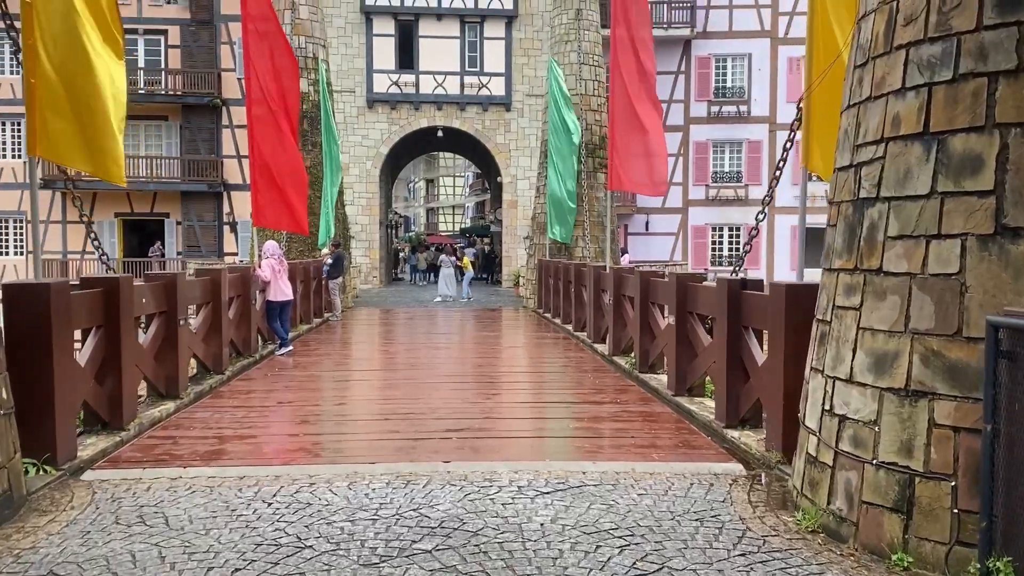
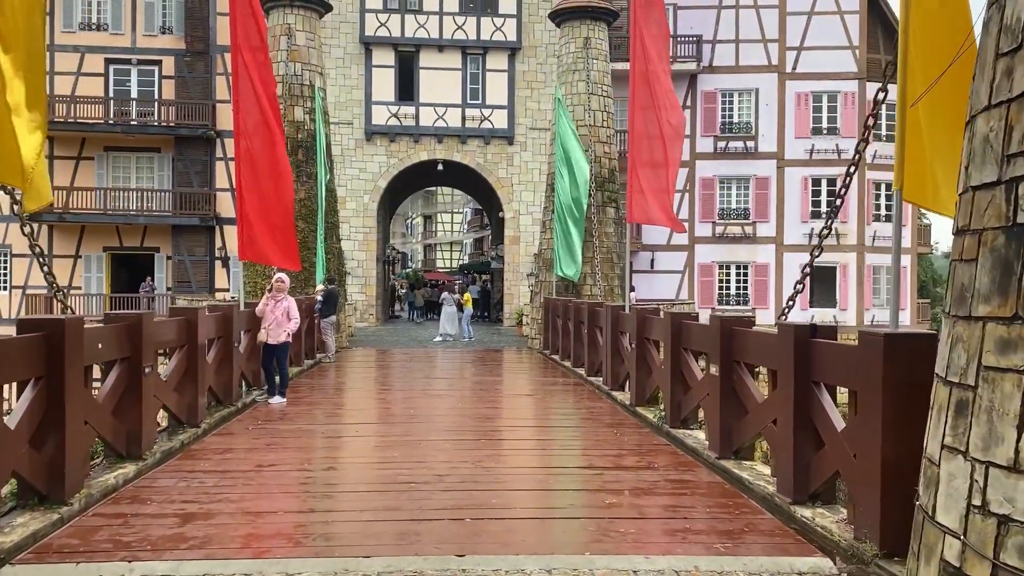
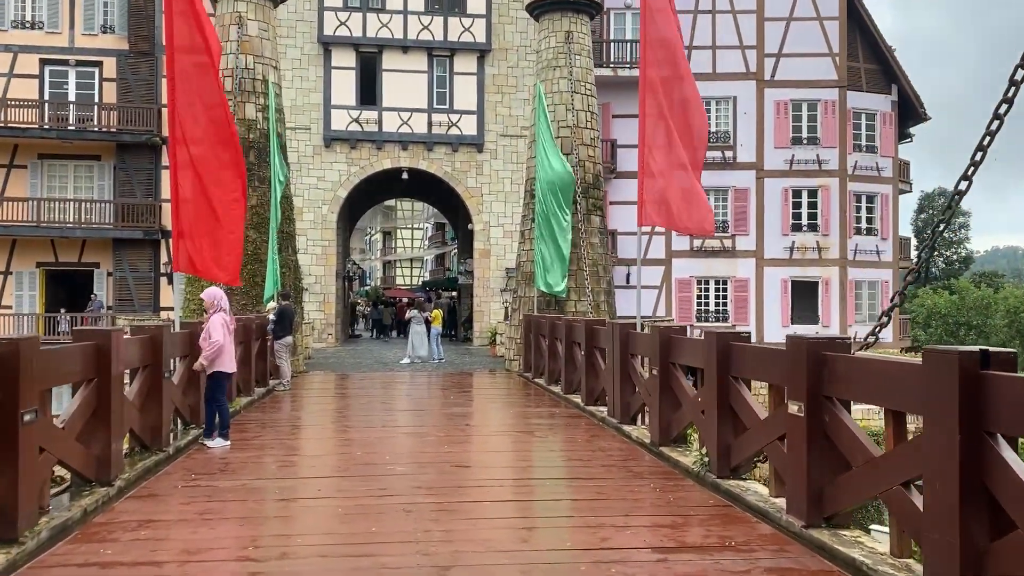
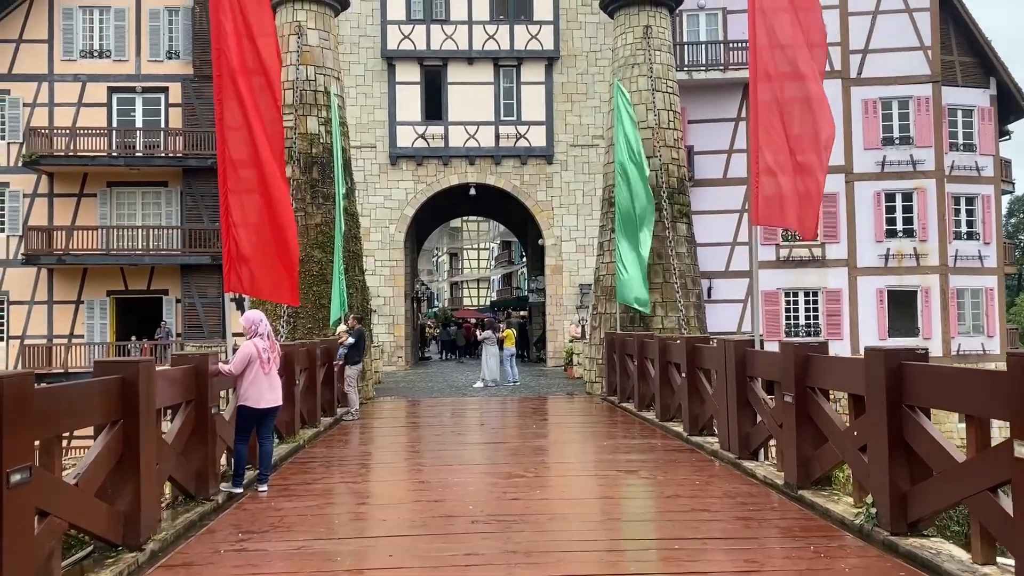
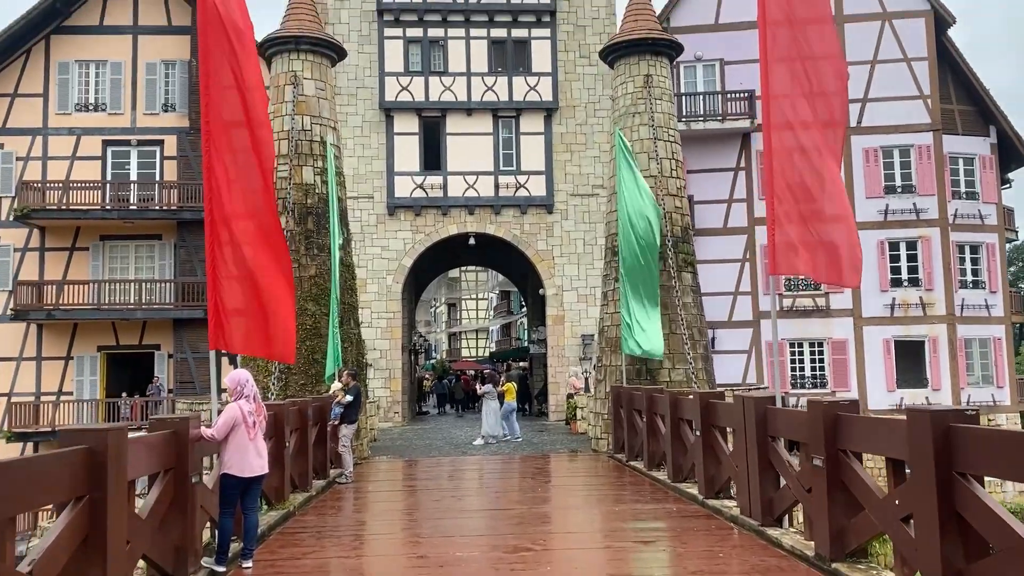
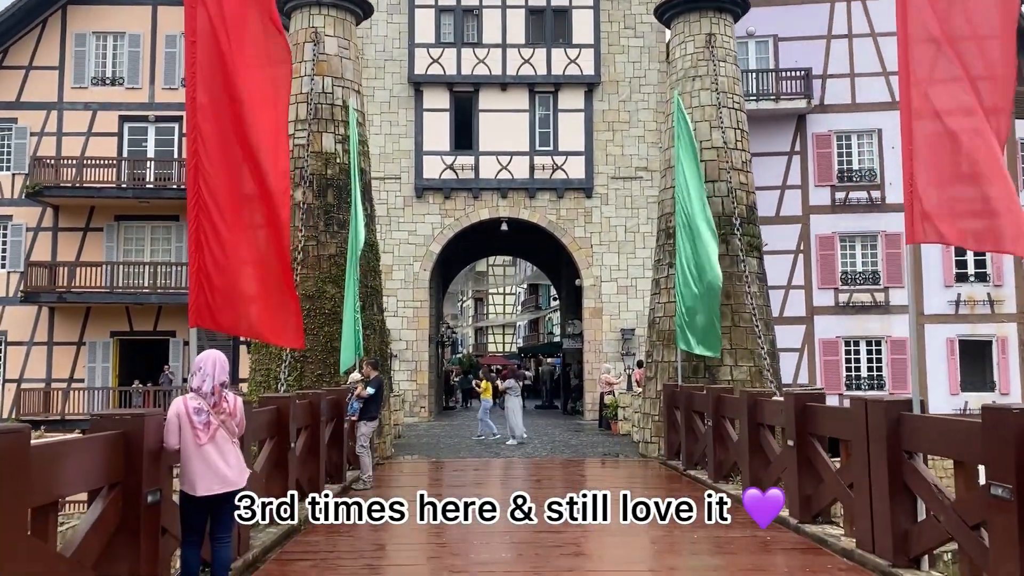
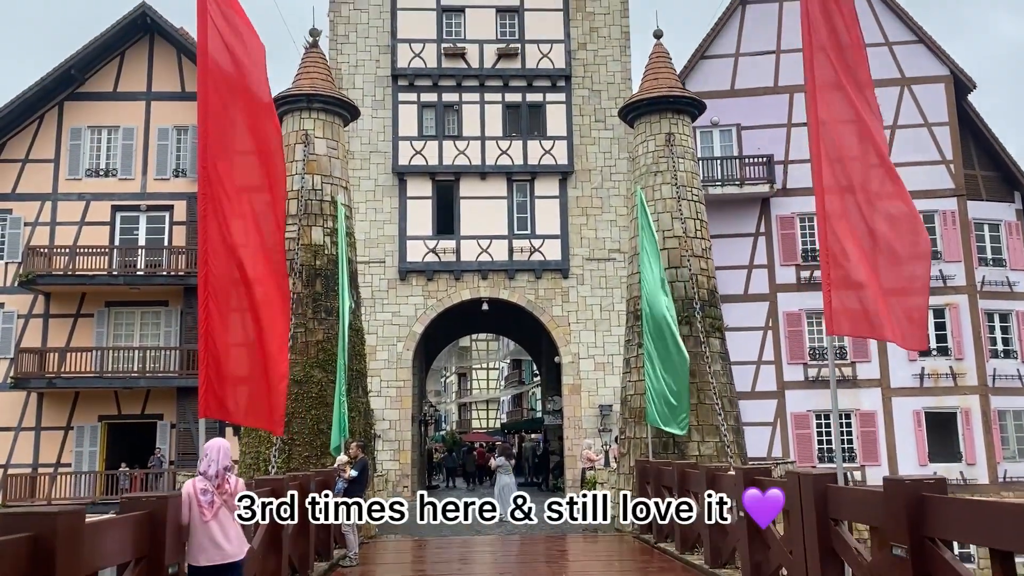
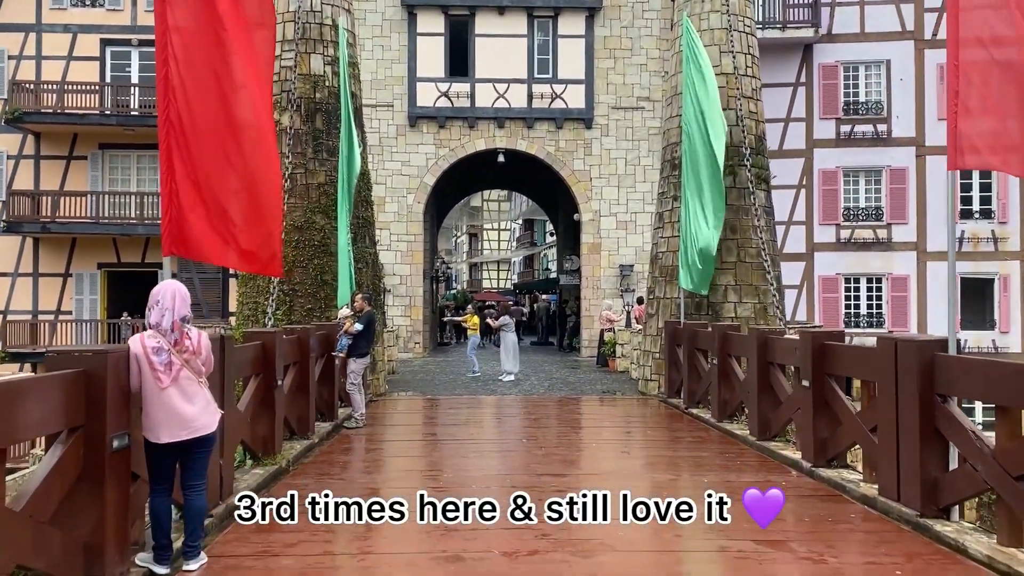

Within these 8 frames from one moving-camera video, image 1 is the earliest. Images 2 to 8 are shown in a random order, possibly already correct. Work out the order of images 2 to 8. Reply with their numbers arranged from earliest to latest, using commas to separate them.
2, 3, 4, 5, 7, 6, 8
